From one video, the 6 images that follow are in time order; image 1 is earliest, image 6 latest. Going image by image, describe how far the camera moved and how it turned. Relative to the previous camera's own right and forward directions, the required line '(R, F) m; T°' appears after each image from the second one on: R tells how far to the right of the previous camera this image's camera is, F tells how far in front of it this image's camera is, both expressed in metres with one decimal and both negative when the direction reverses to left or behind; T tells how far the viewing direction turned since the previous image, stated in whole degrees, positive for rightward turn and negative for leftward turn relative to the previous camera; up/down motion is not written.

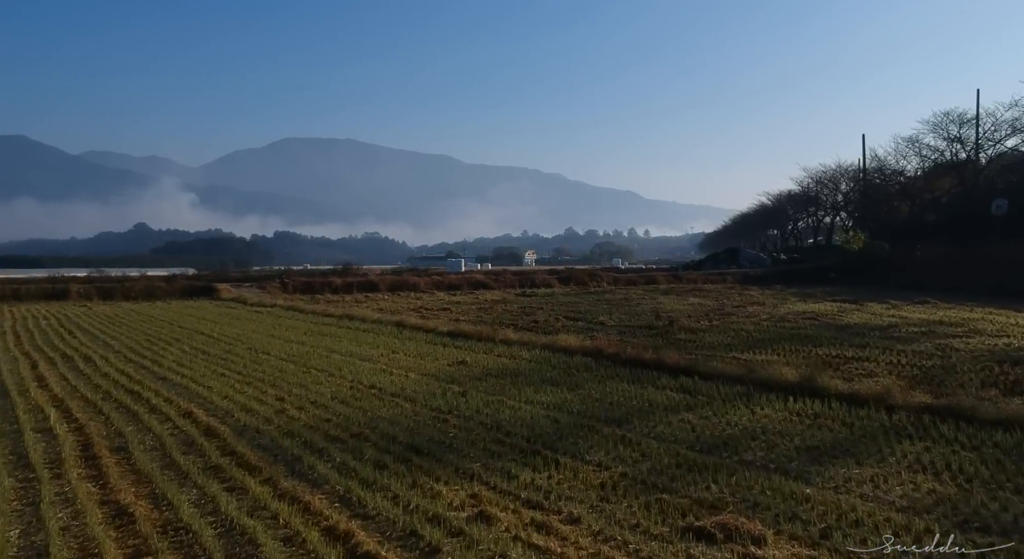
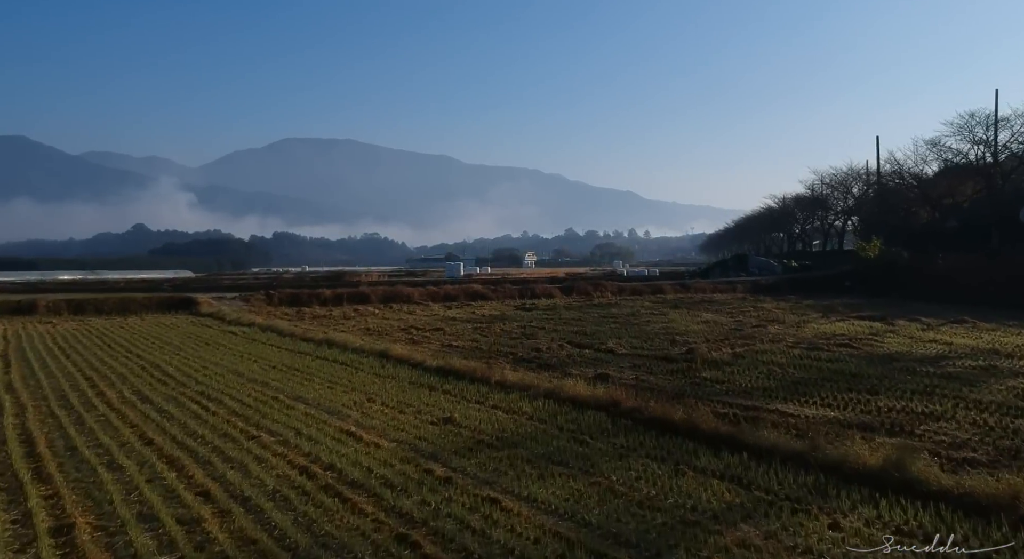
(0.0, +1.7) m; 0°
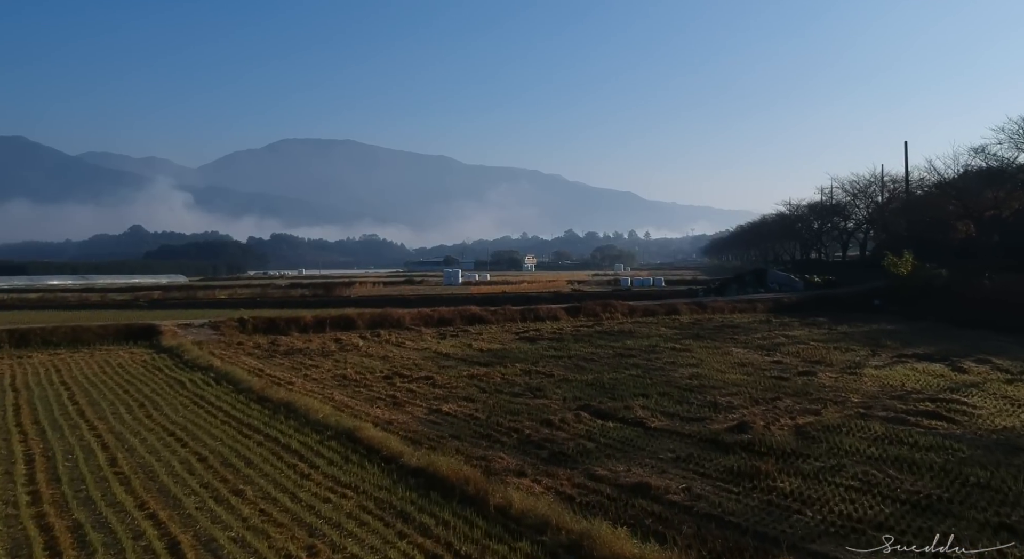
(-0.1, +3.0) m; 0°
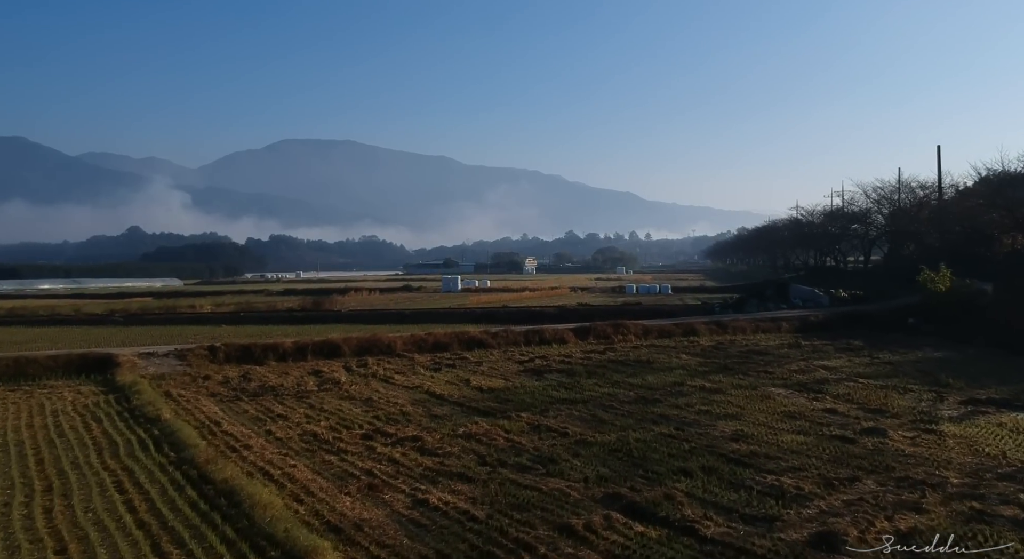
(-0.1, +2.8) m; 0°
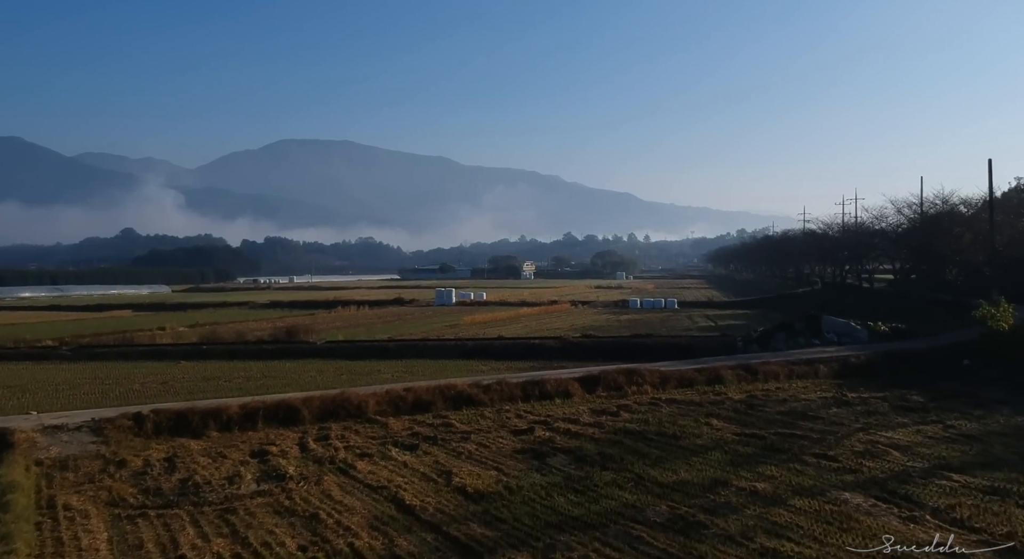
(+0.1, +4.2) m; 0°
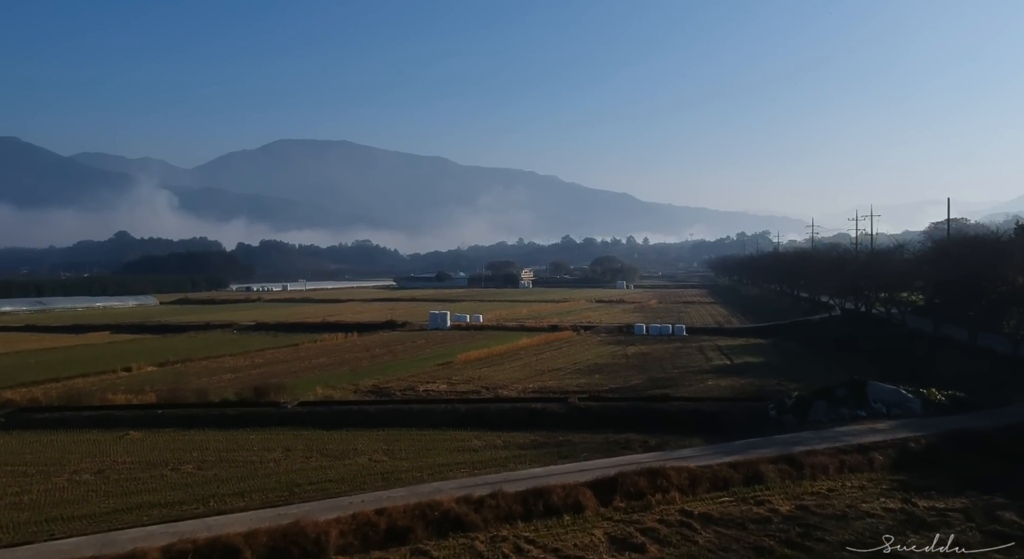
(0.0, +4.3) m; 0°
